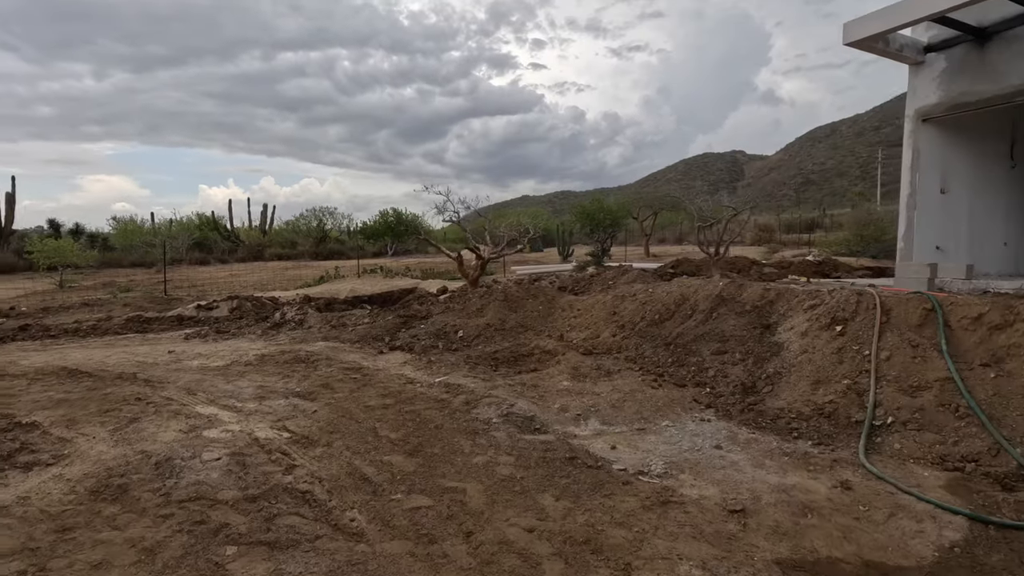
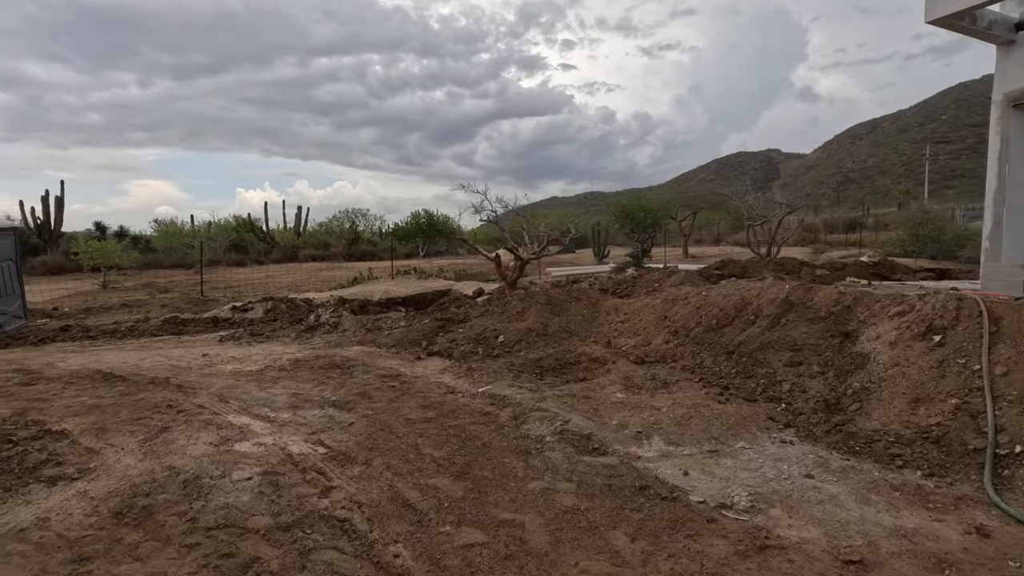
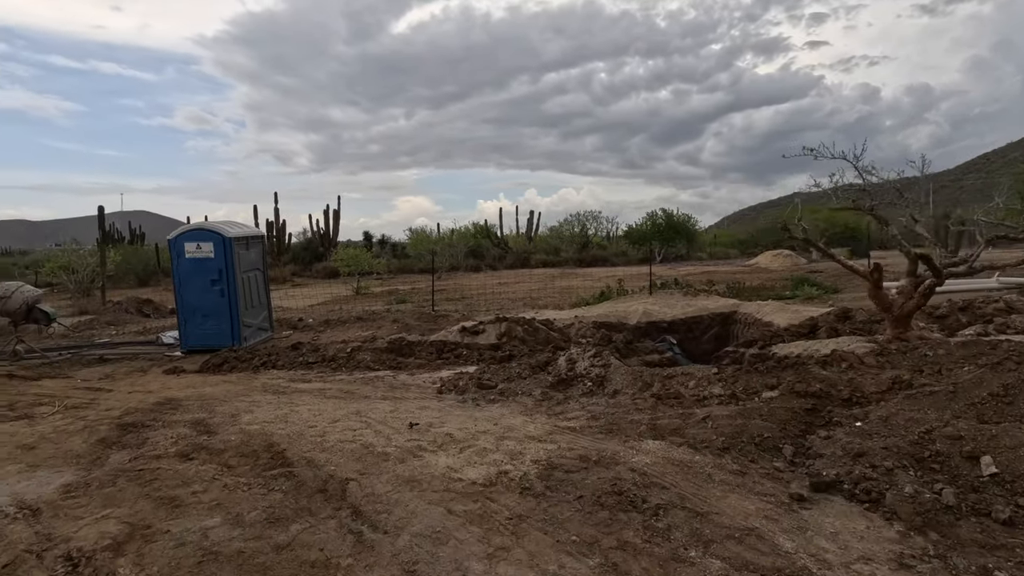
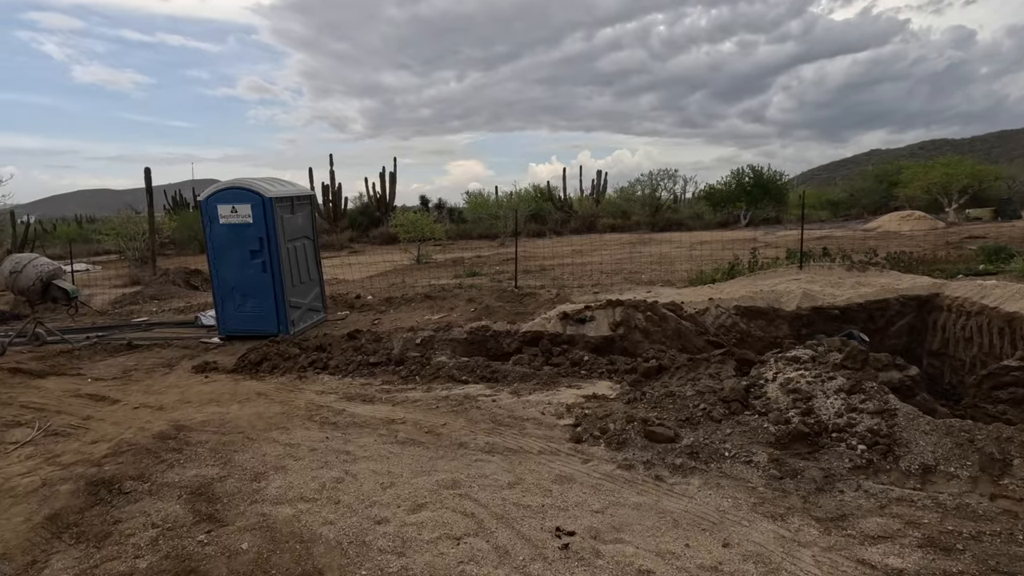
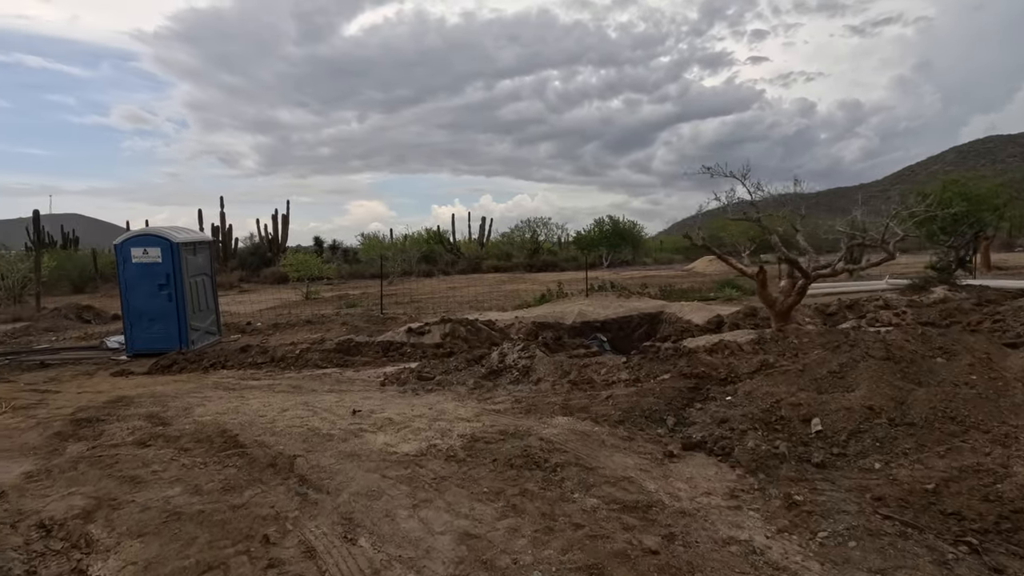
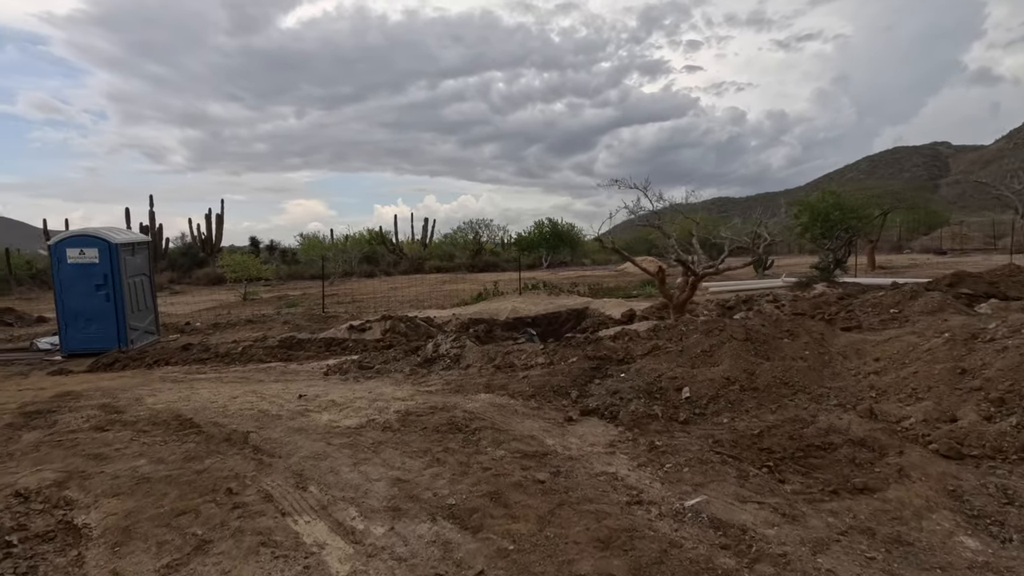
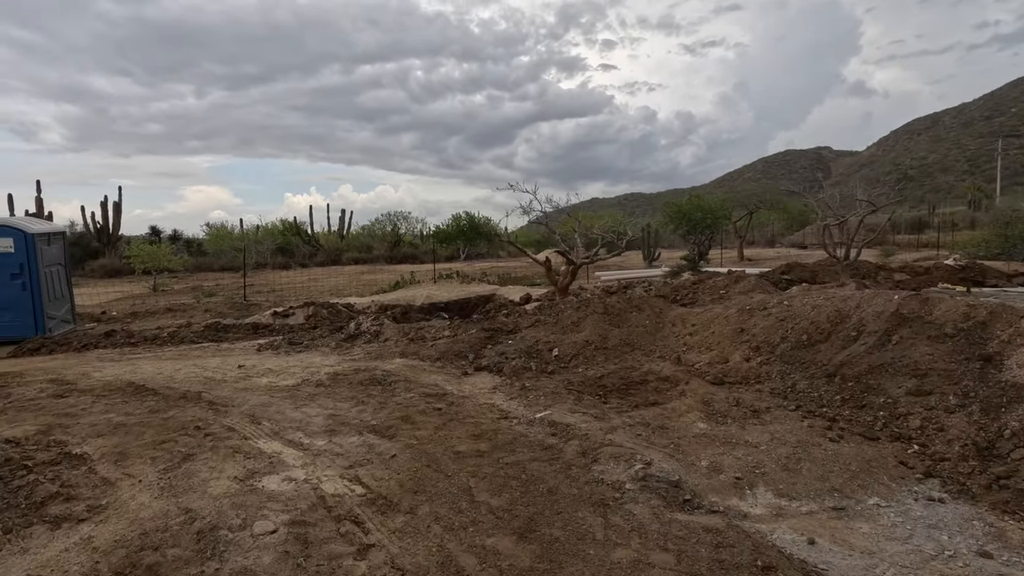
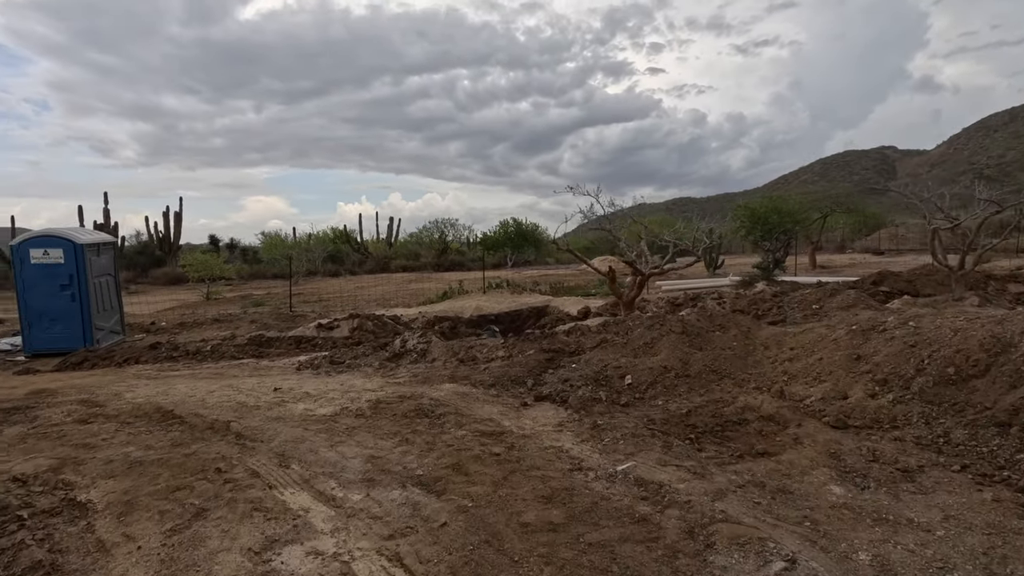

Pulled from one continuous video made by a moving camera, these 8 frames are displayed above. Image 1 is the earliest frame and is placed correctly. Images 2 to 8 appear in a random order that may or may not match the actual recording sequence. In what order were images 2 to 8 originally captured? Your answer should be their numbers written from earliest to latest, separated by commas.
2, 7, 8, 6, 5, 3, 4
